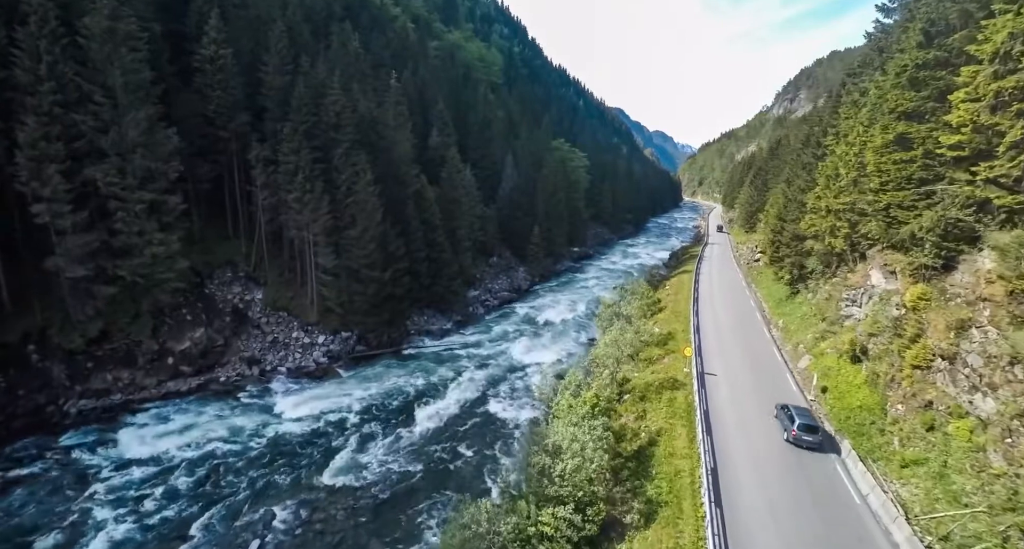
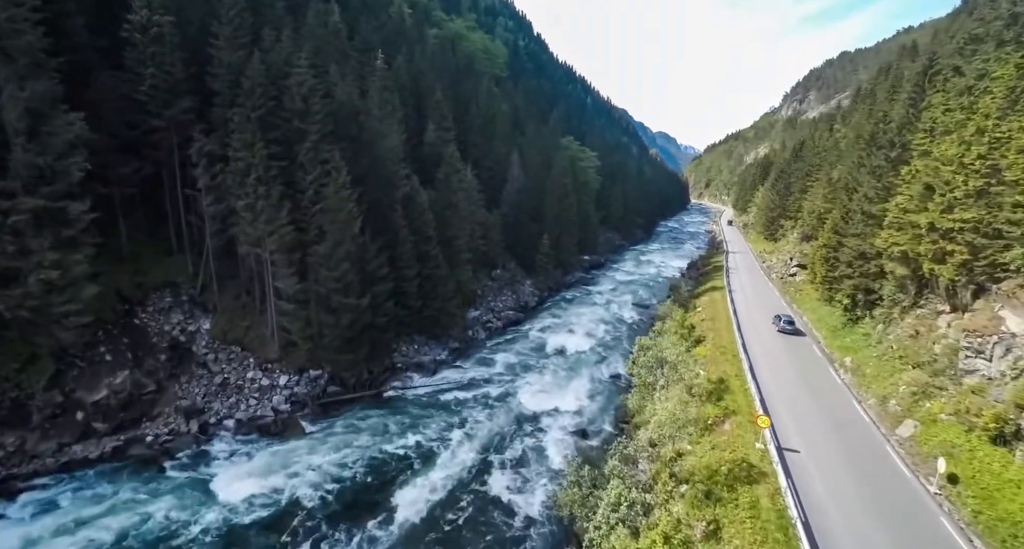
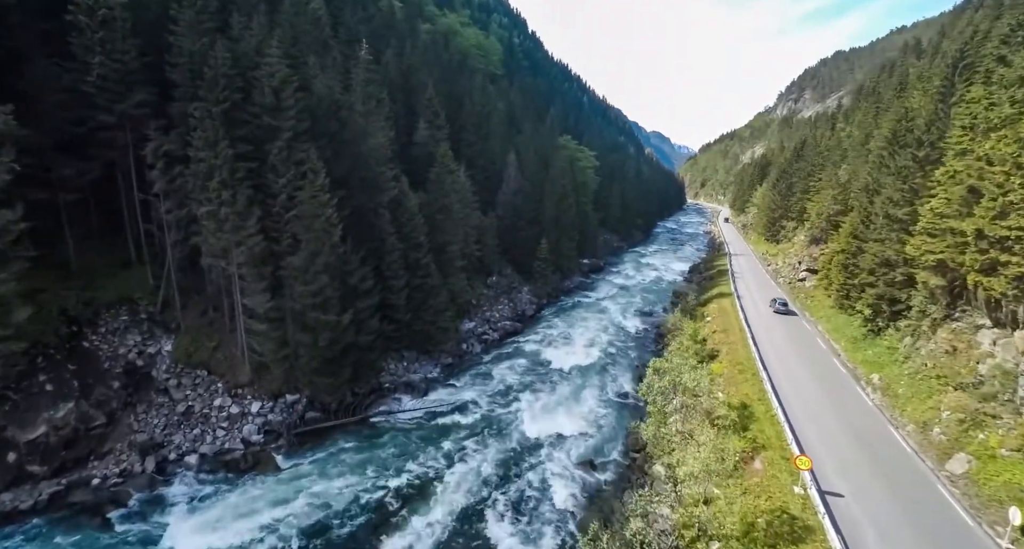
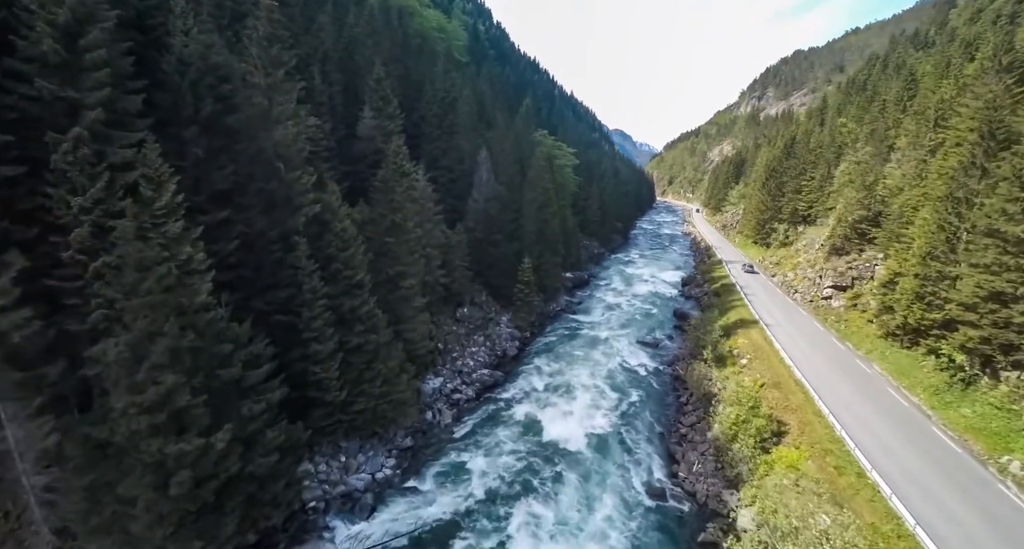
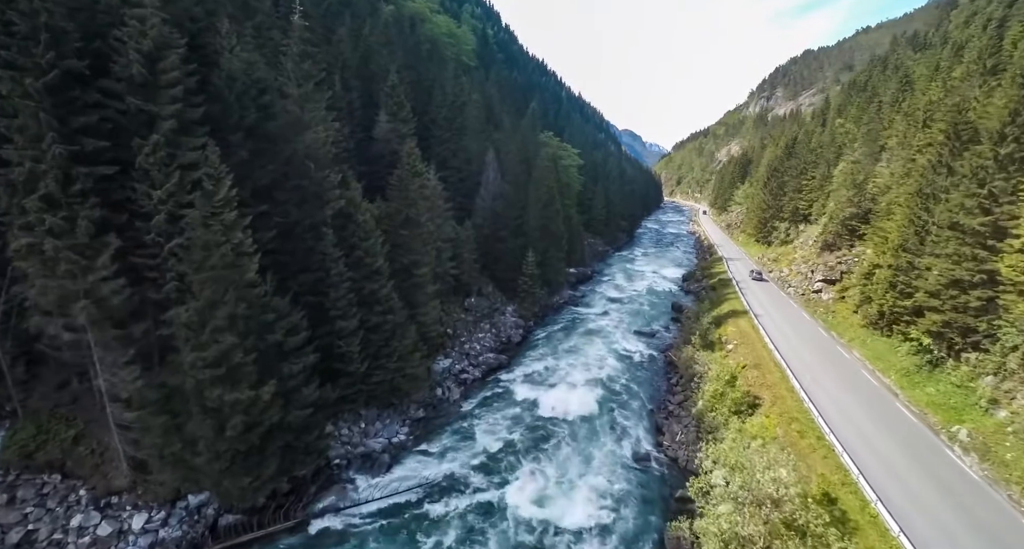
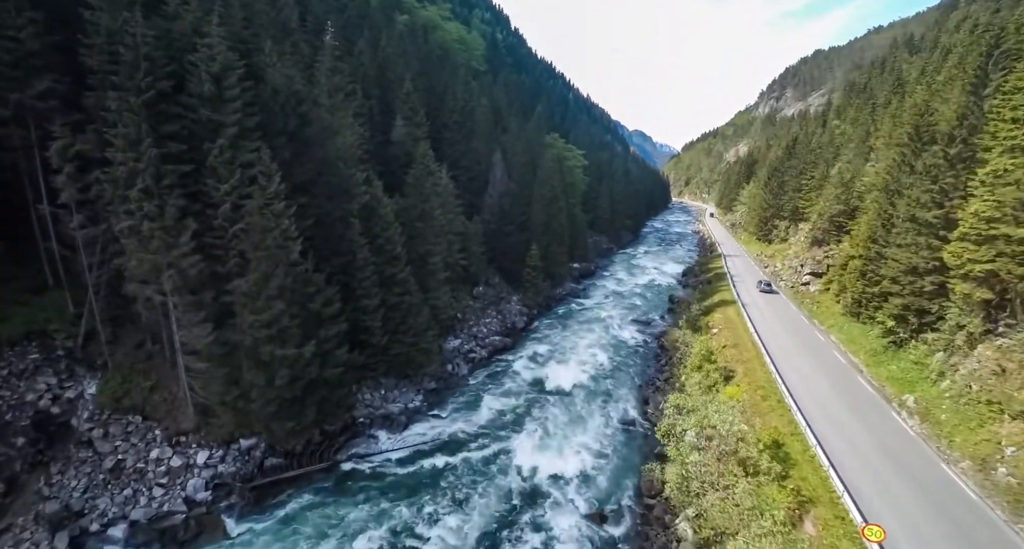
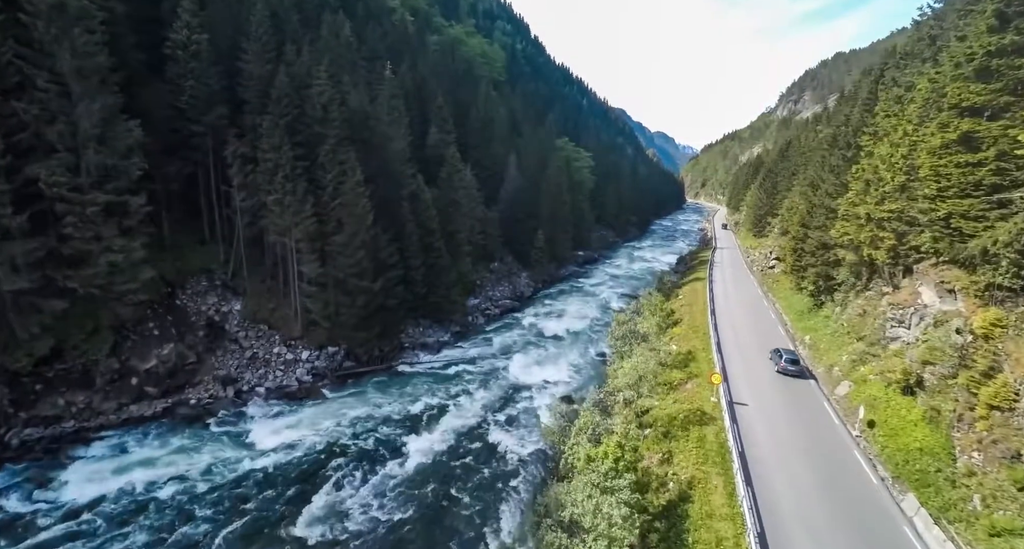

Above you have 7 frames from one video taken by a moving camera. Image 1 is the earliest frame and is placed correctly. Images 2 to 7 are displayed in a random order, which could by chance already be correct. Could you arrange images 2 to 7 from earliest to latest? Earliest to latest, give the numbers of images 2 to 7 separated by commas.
7, 2, 3, 6, 5, 4
